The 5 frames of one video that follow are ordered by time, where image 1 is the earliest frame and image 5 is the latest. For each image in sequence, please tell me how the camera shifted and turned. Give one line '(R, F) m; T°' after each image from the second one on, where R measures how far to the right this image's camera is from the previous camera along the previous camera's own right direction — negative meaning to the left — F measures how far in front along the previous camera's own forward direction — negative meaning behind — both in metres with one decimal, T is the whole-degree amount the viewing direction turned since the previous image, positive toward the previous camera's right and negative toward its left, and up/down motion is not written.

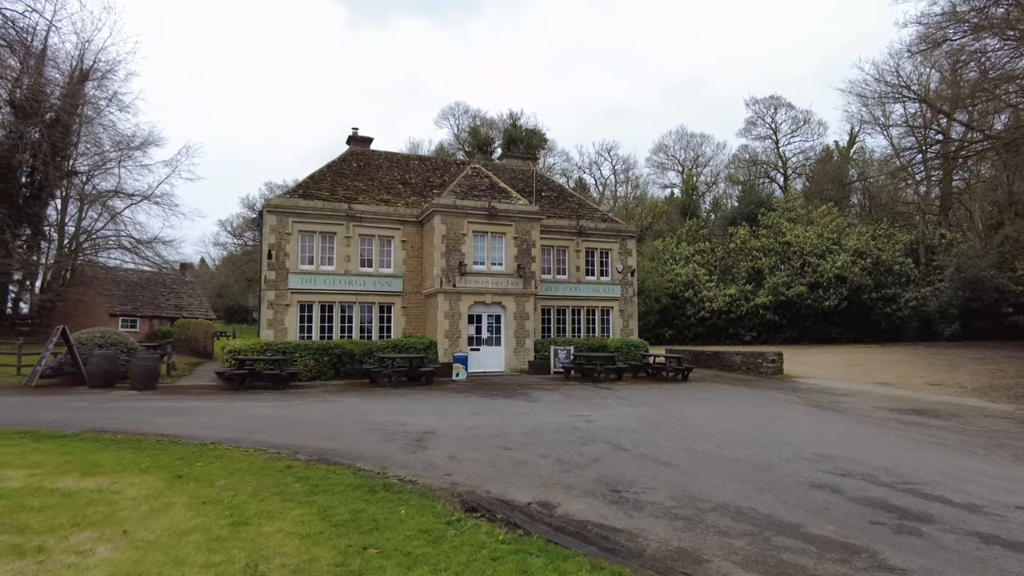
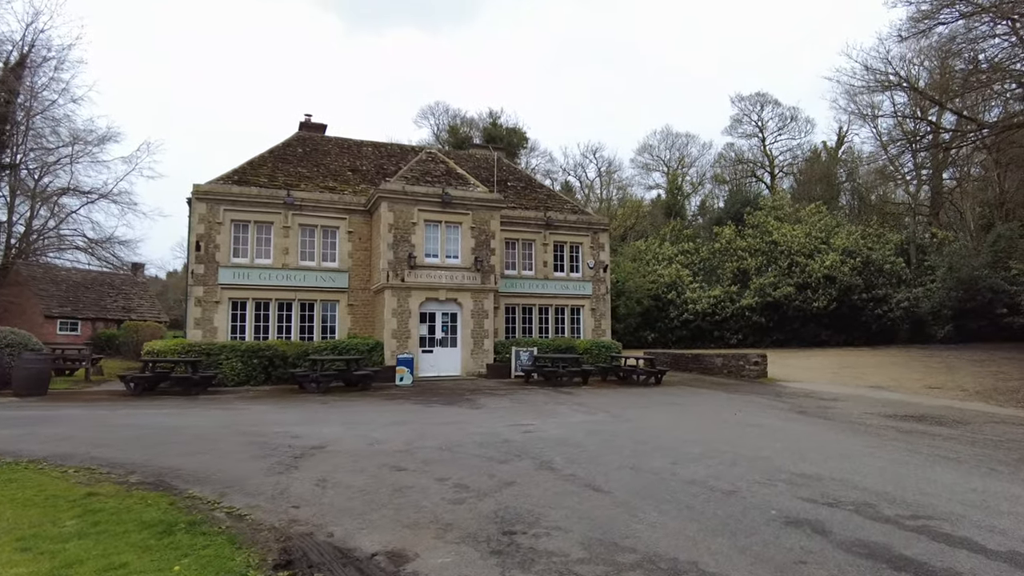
(+1.0, +1.9) m; +1°
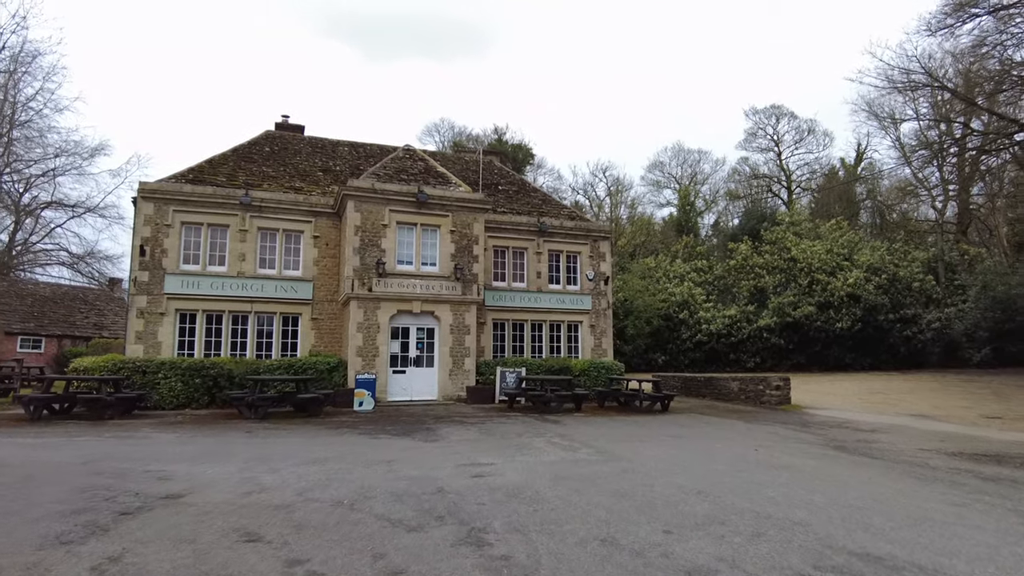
(+0.7, +2.3) m; -1°
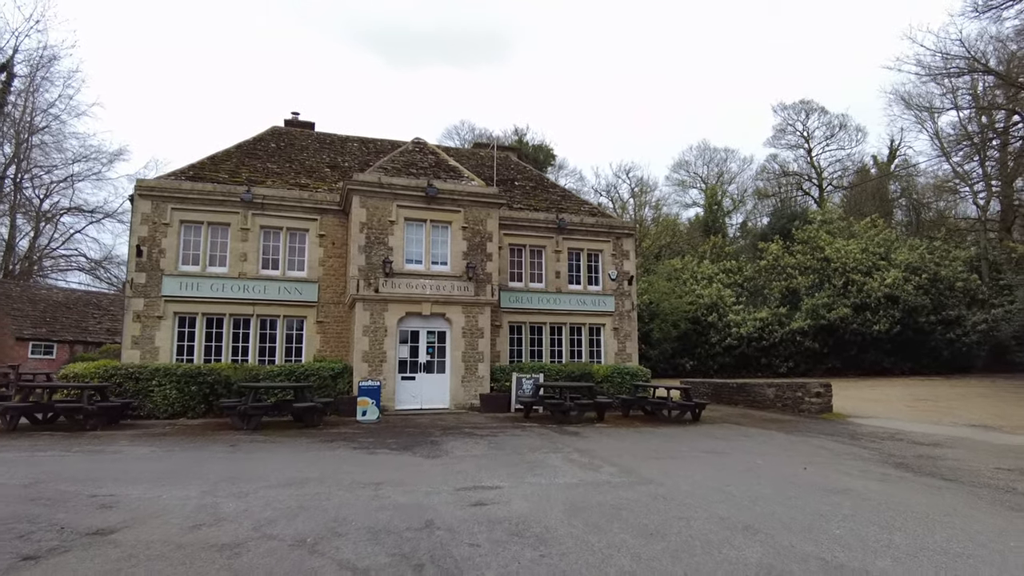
(+0.2, +1.1) m; -2°
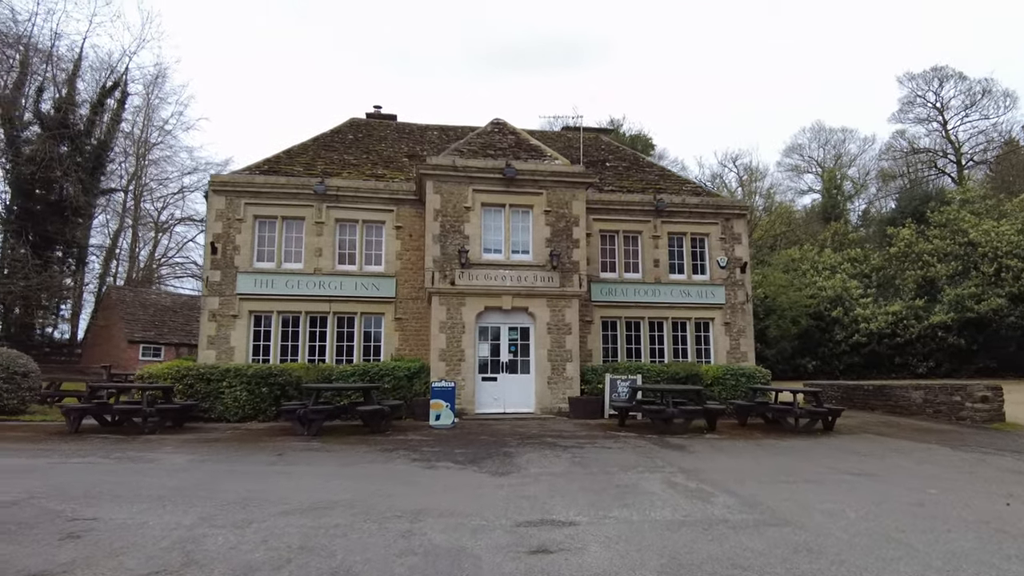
(+0.2, +1.7) m; -9°
